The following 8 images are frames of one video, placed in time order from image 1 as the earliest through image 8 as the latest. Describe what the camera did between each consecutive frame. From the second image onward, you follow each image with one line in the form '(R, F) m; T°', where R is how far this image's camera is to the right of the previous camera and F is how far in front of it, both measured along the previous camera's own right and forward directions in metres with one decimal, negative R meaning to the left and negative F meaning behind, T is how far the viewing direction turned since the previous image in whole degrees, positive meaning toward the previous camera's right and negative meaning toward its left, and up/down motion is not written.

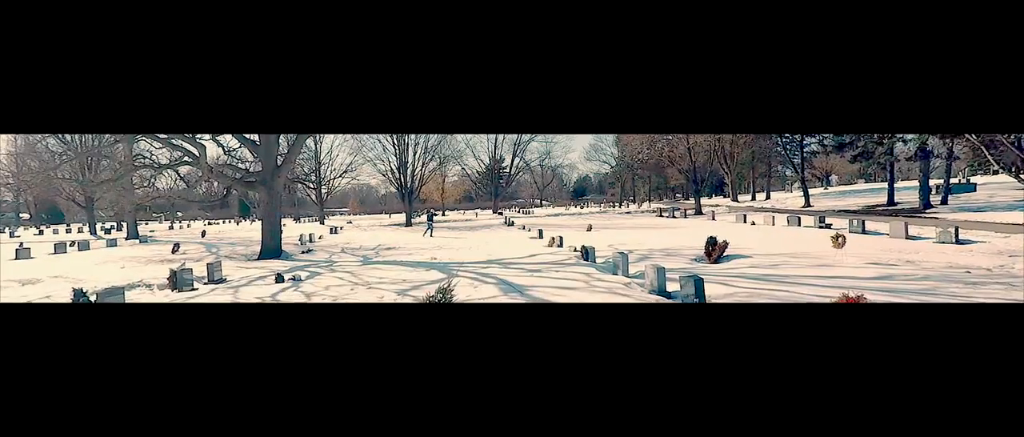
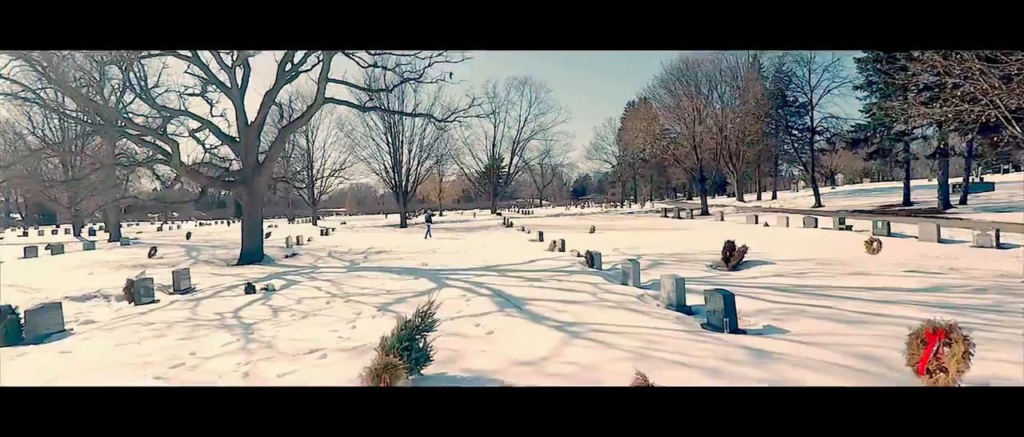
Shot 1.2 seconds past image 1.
(0.0, +0.8) m; 0°
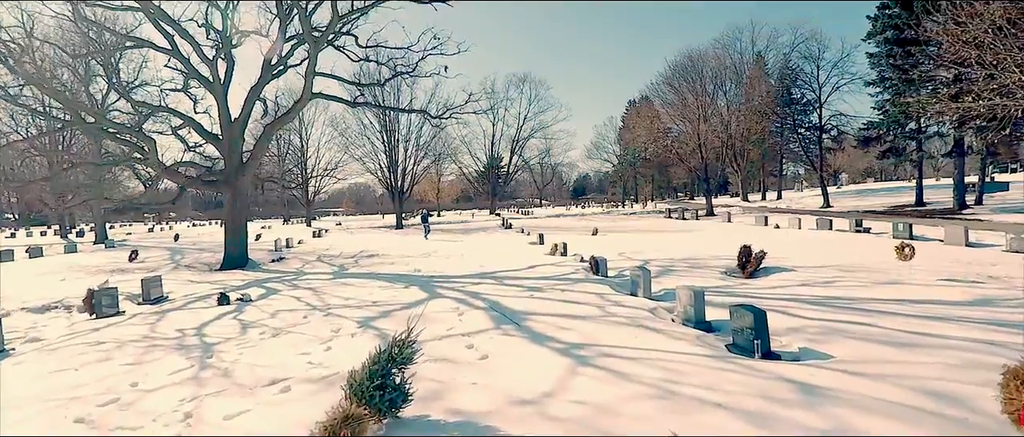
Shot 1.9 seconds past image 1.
(0.0, +0.6) m; 0°
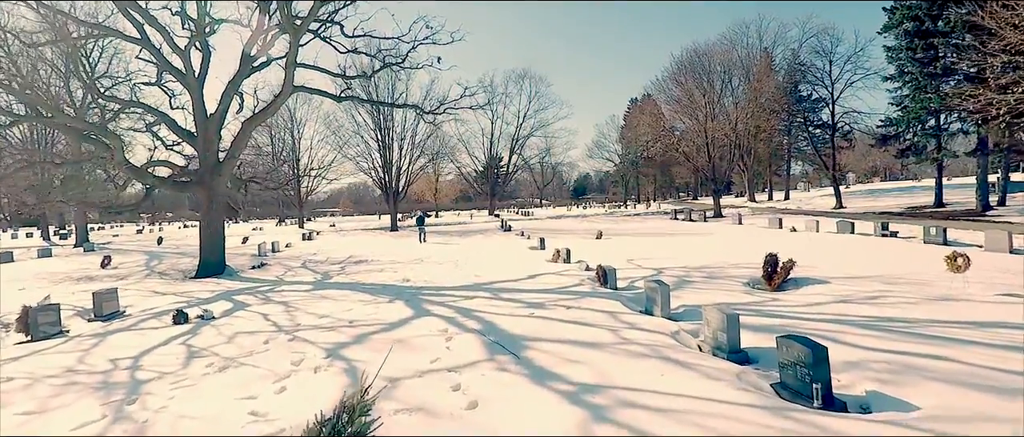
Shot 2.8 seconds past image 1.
(0.0, +0.8) m; 0°
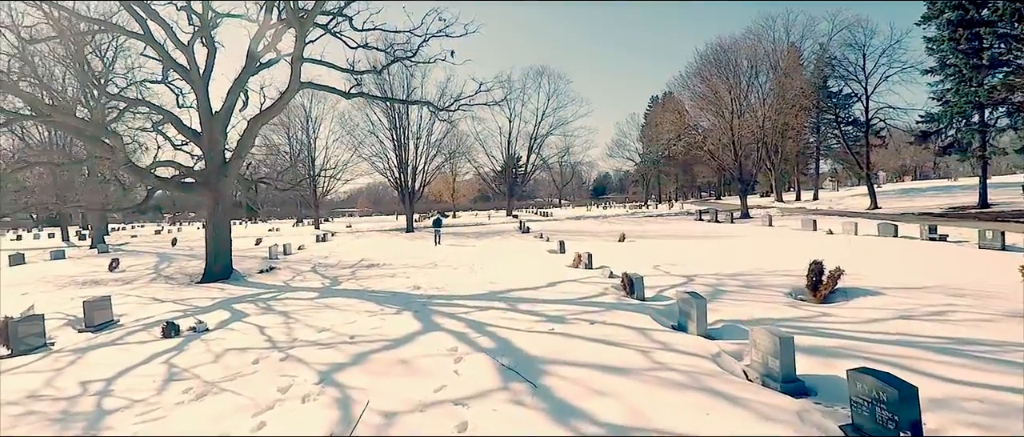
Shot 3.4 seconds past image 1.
(0.0, +0.5) m; -2°
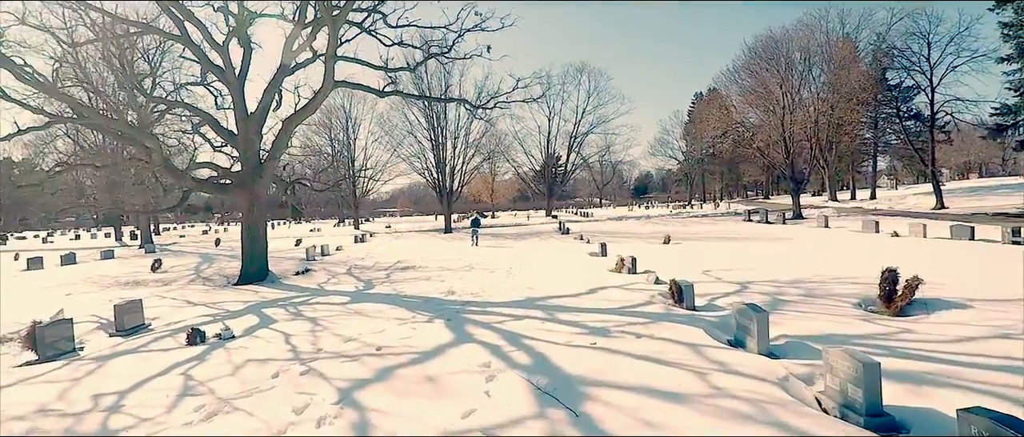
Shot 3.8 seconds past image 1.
(0.0, +0.4) m; -4°
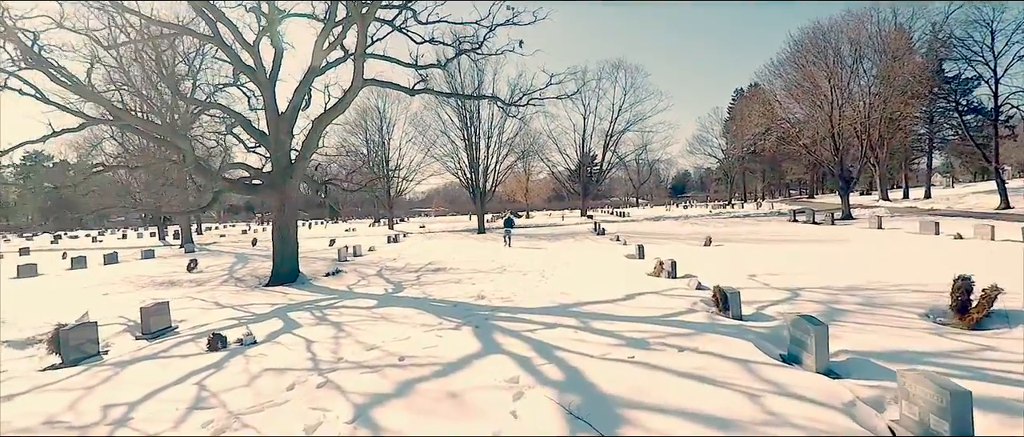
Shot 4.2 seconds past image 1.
(0.0, +0.3) m; -3°
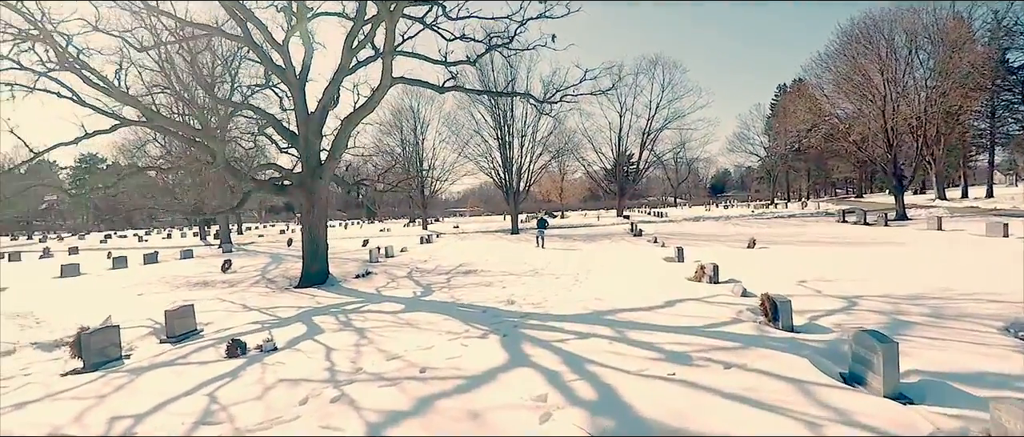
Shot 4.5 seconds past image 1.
(0.0, +0.3) m; -4°
